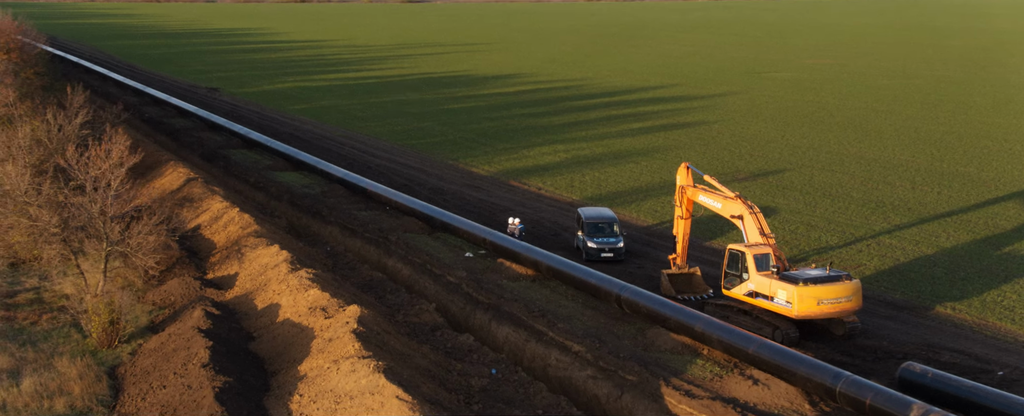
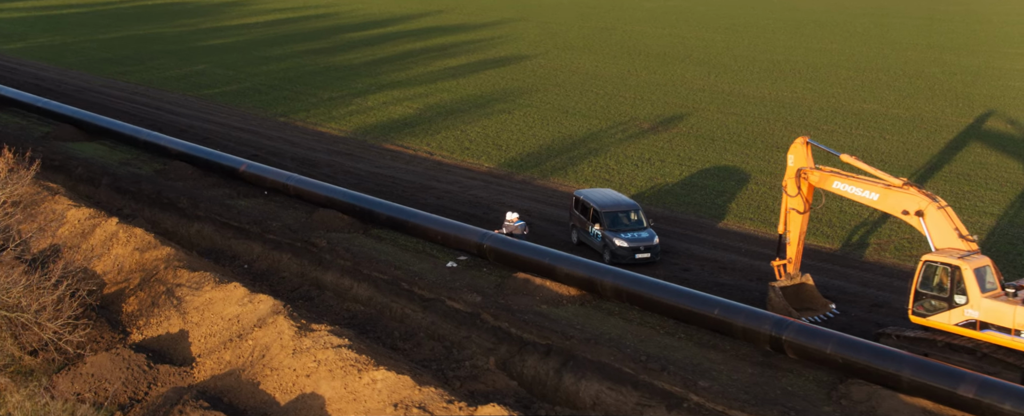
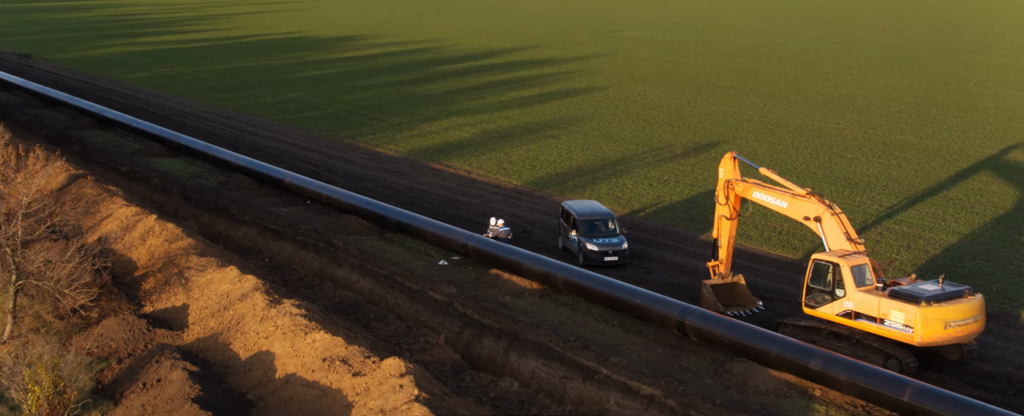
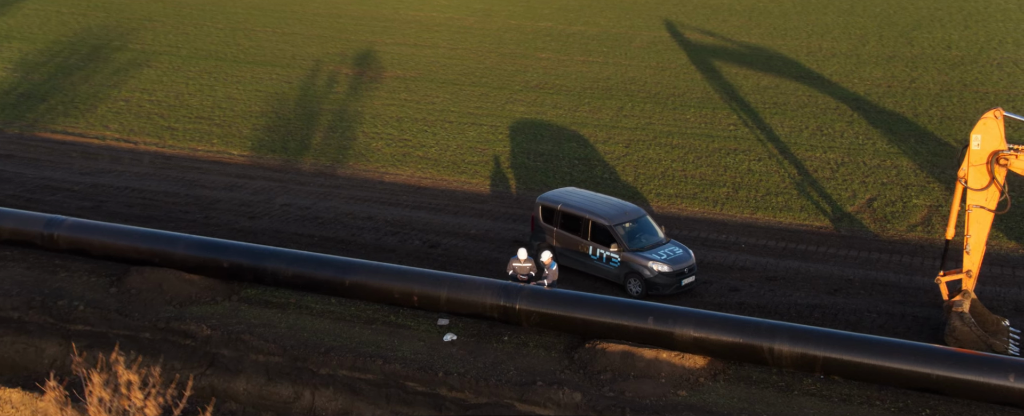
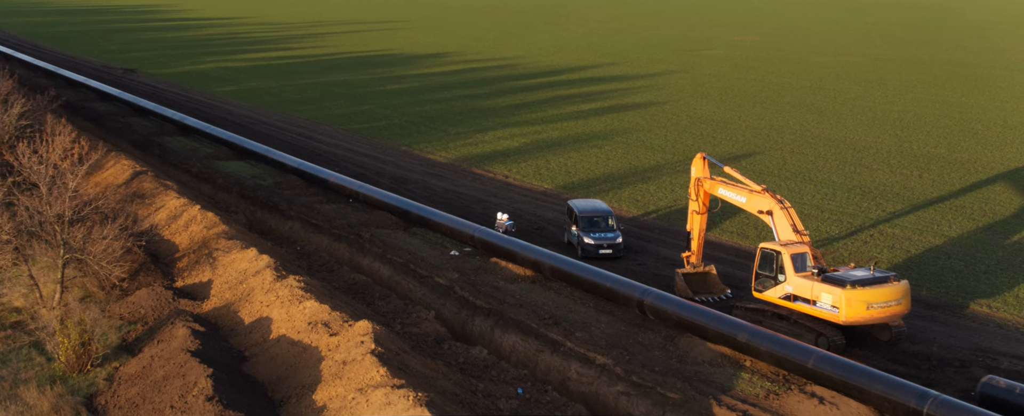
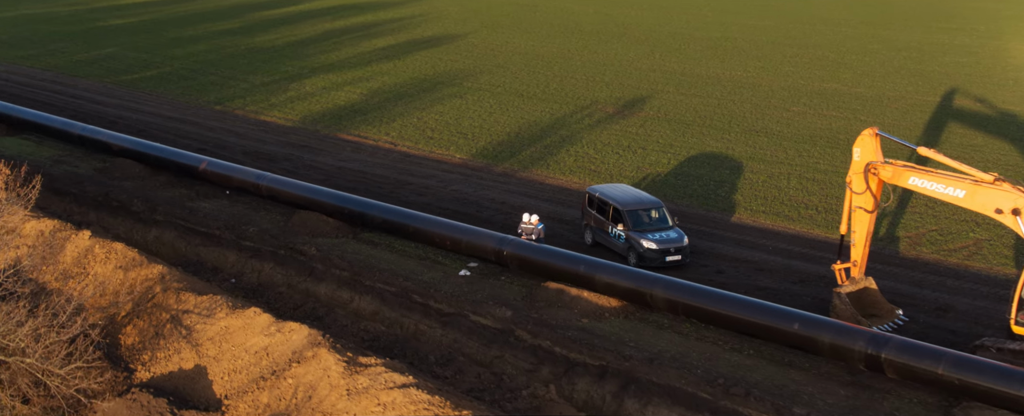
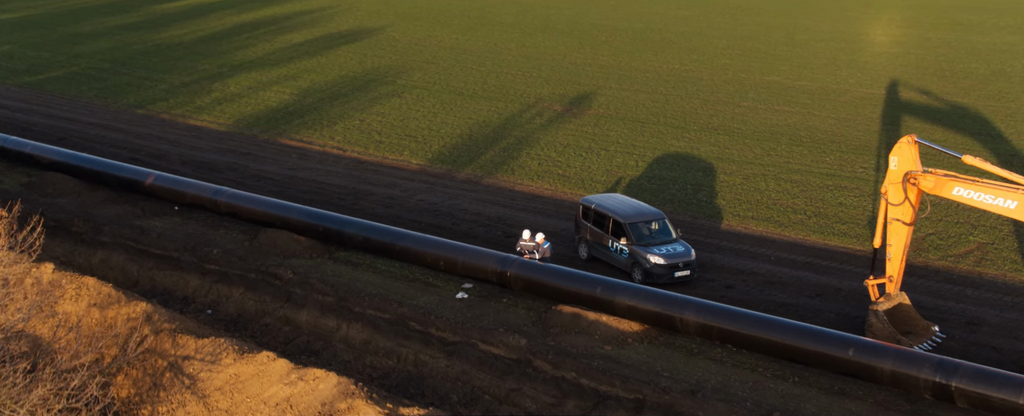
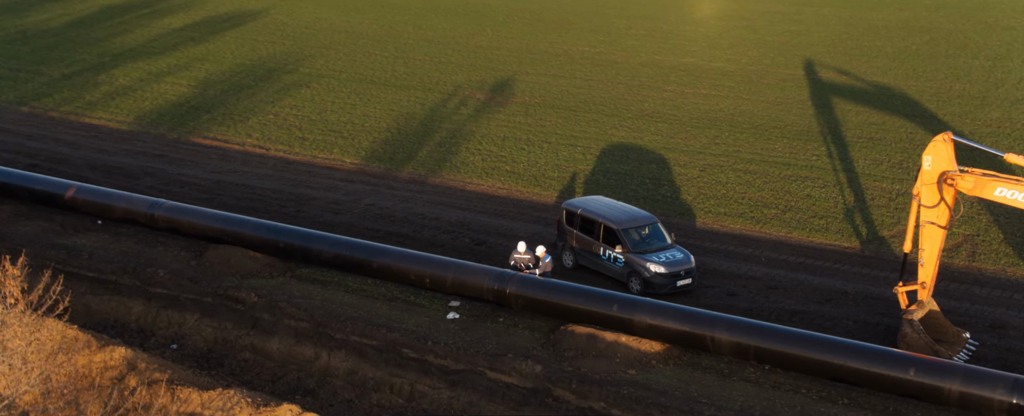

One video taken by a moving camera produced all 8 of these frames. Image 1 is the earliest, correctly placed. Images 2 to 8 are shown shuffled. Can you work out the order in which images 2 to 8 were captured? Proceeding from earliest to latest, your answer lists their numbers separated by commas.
5, 3, 2, 6, 7, 8, 4
